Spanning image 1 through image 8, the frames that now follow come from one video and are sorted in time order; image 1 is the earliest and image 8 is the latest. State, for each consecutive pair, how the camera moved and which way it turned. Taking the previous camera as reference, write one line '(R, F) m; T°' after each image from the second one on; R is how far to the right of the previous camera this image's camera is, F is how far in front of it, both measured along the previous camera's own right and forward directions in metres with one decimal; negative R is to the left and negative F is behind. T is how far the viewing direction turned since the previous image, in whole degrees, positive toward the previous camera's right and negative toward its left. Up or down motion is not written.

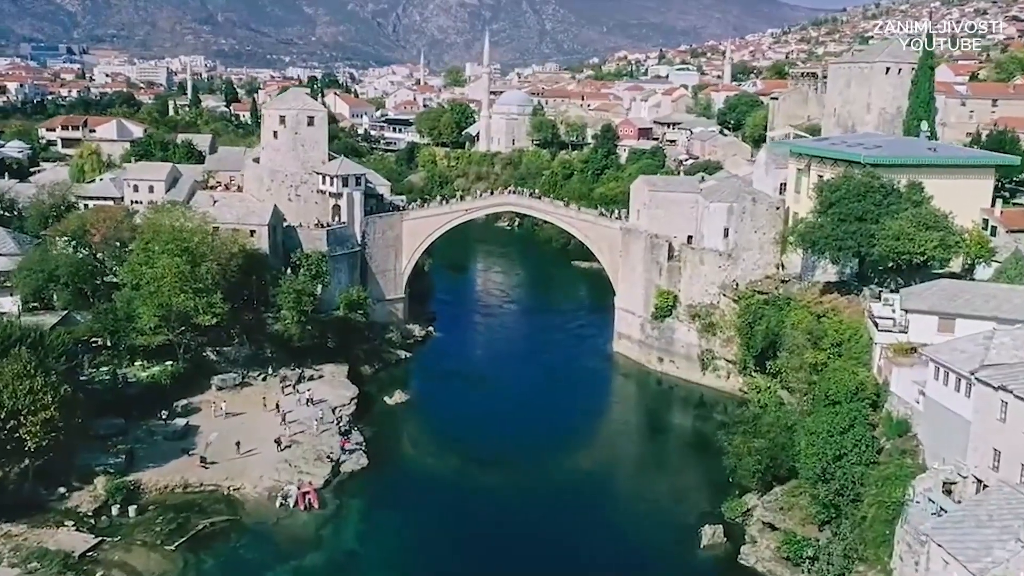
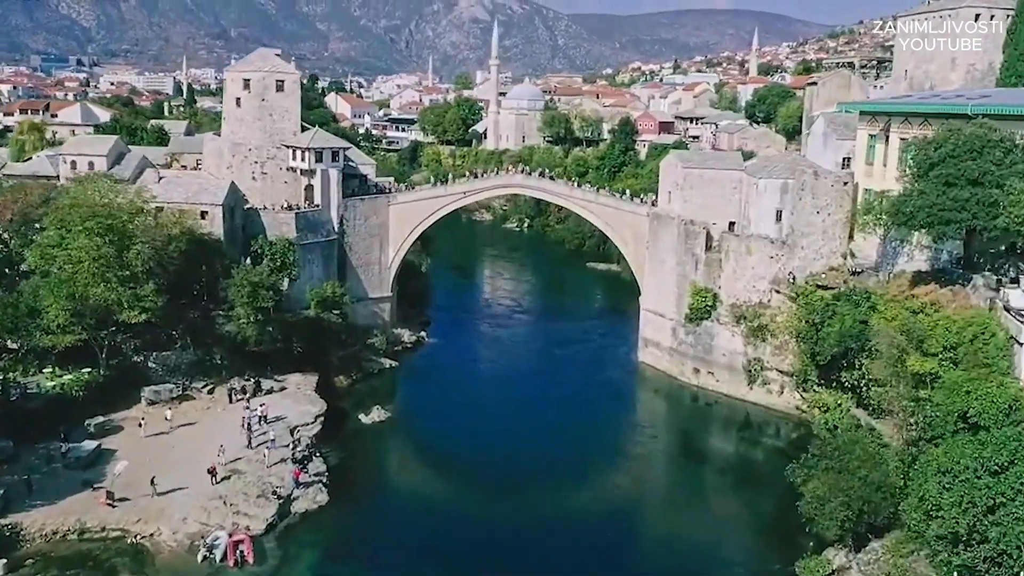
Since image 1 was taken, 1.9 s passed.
(+0.2, +6.3) m; -1°
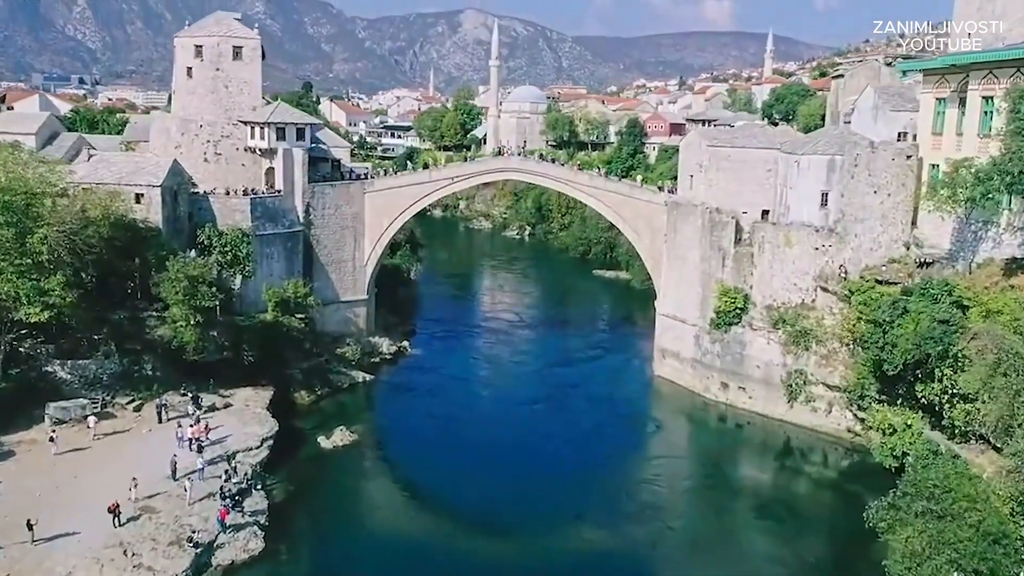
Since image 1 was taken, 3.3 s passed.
(+0.3, +4.8) m; 0°
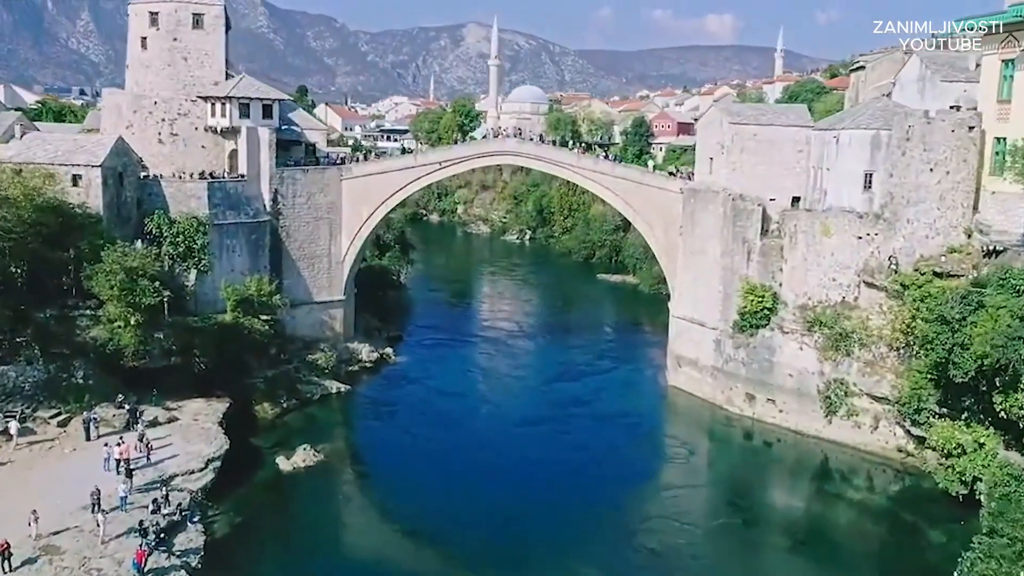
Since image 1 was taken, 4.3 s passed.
(+0.2, +3.3) m; 0°
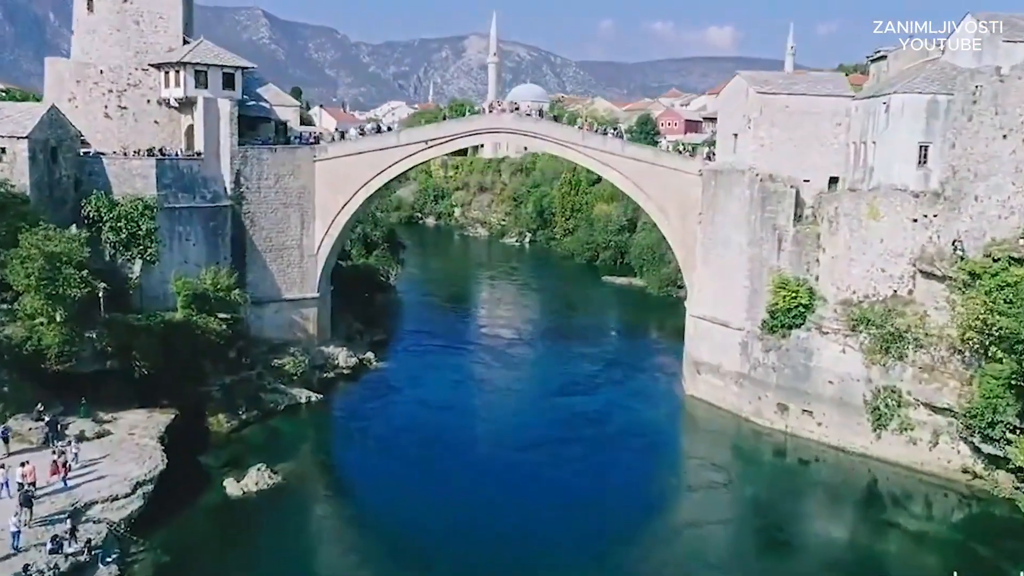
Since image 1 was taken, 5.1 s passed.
(+0.1, +3.1) m; 0°
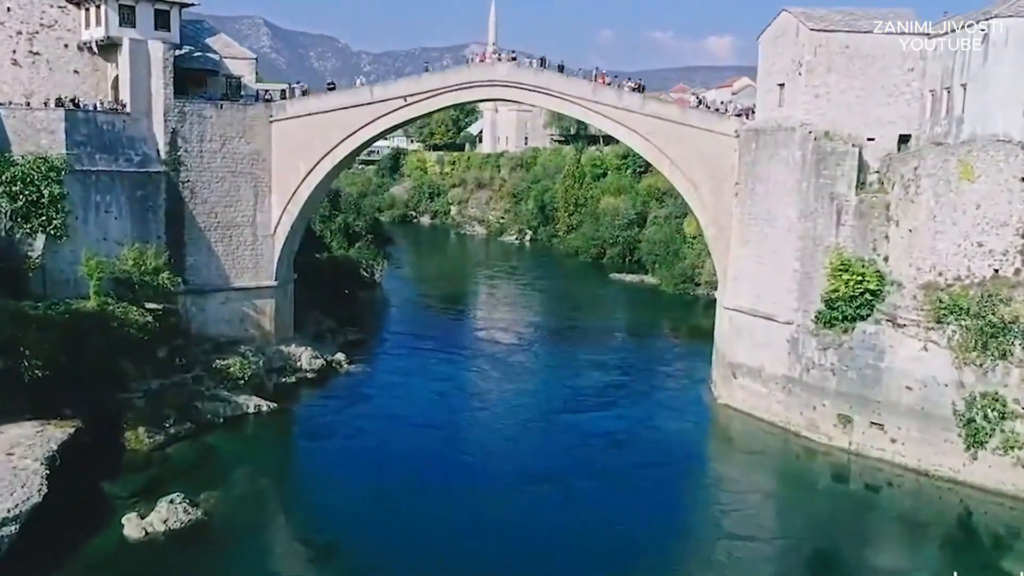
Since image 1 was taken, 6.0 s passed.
(+0.1, +3.9) m; 0°
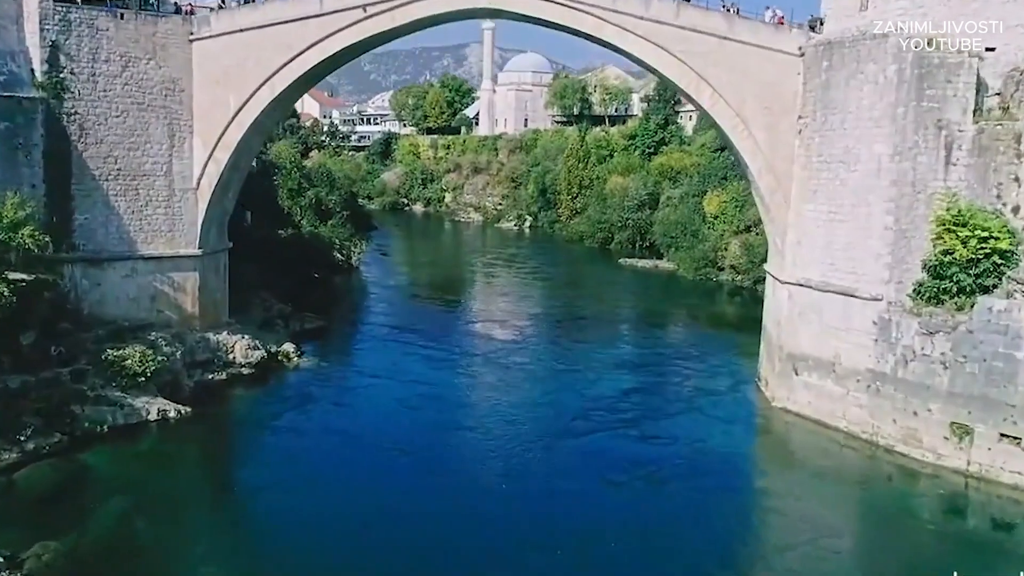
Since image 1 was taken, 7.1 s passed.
(+0.1, +4.4) m; 0°
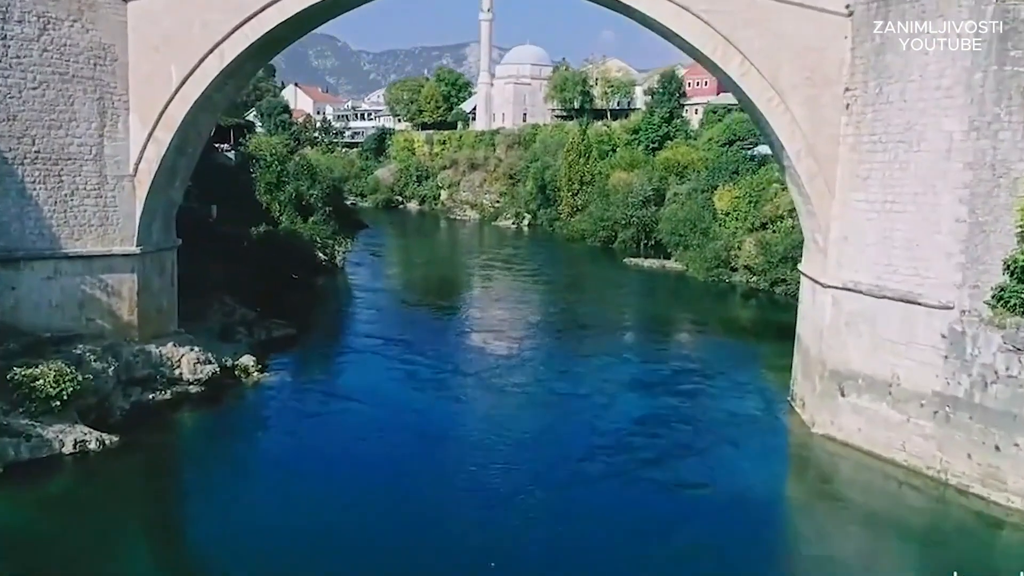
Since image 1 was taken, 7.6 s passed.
(+0.1, +2.2) m; 0°
